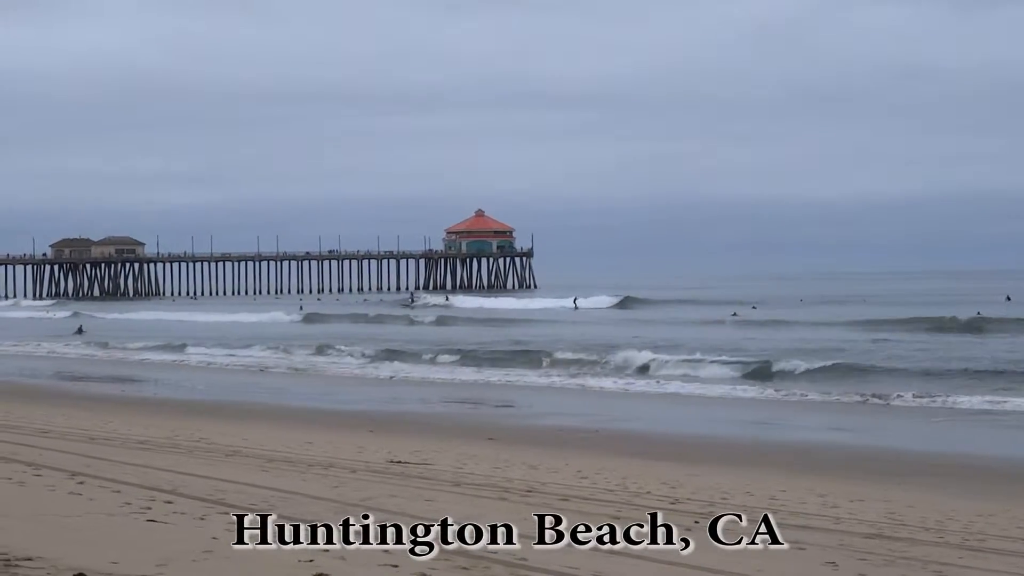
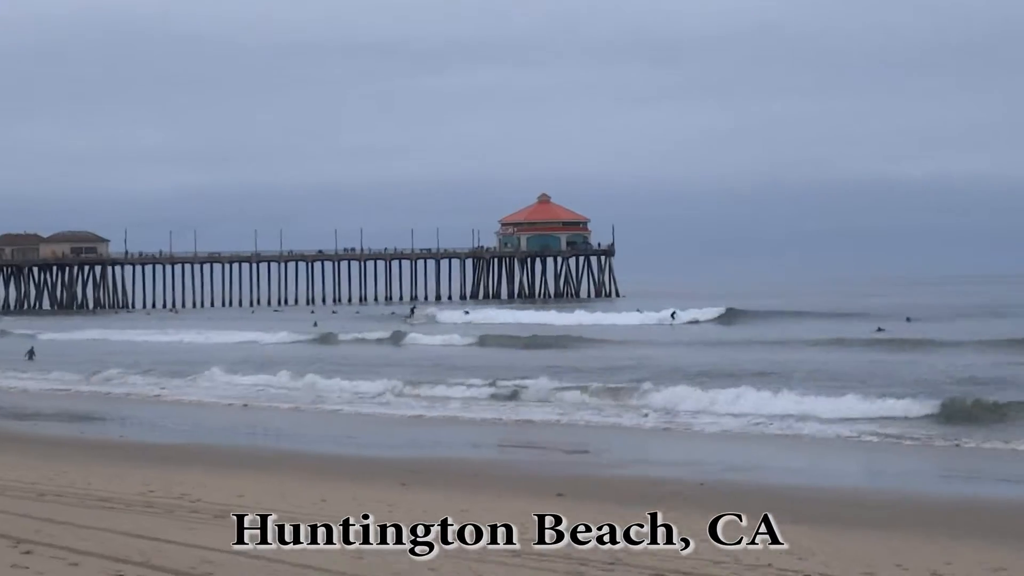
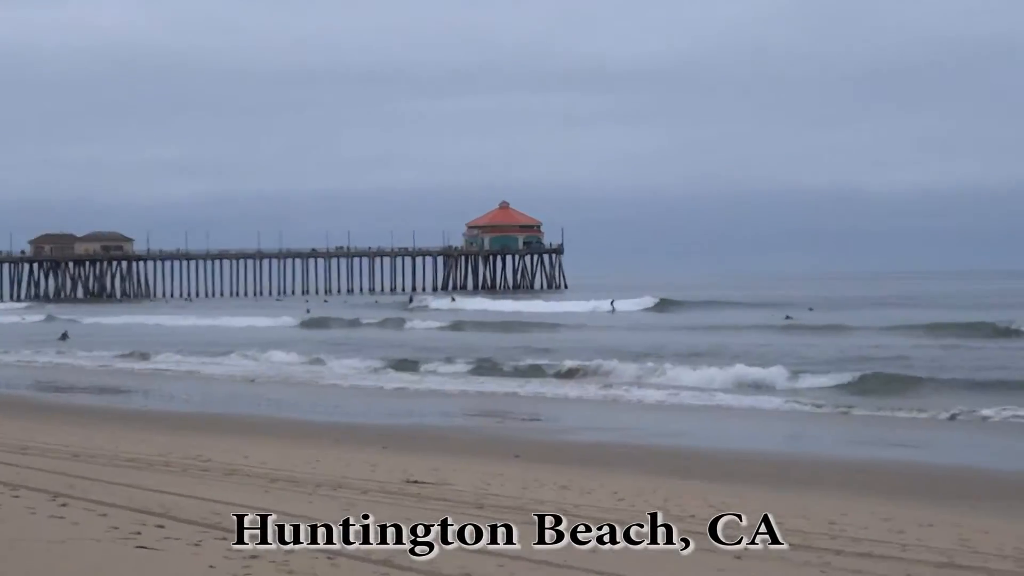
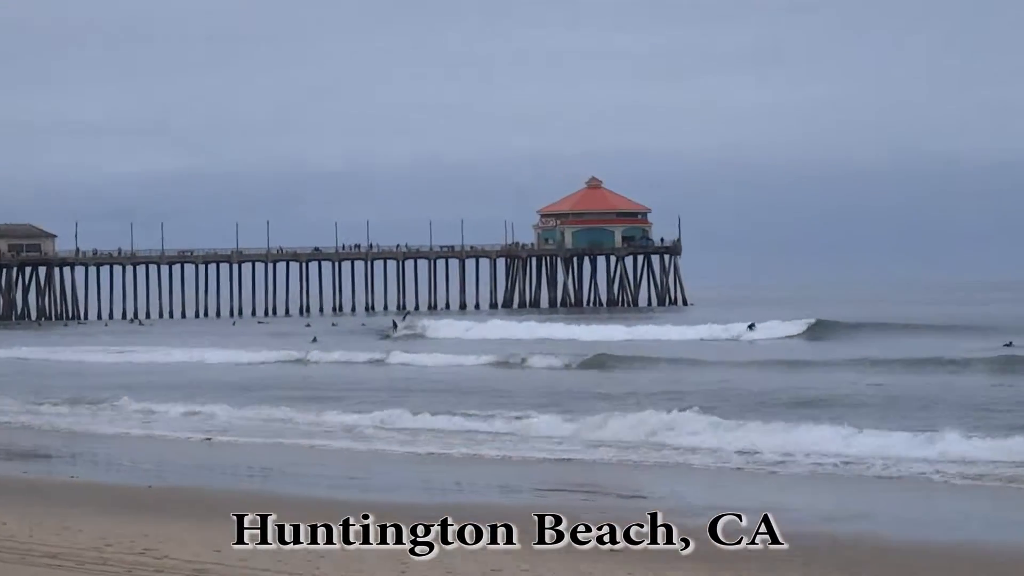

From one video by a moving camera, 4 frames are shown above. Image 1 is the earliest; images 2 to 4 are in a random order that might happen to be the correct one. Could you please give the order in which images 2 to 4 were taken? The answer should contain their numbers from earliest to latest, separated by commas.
3, 2, 4
